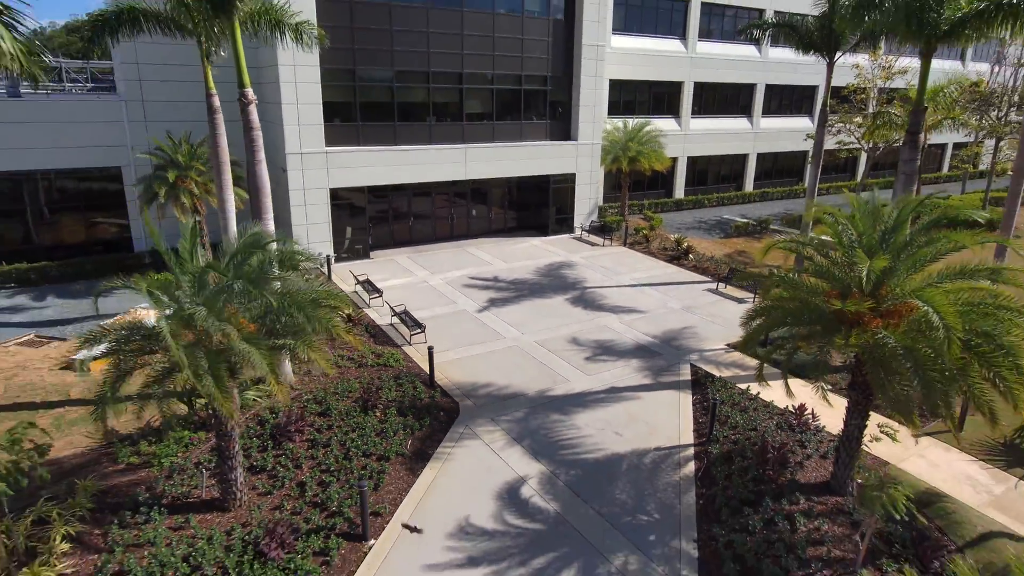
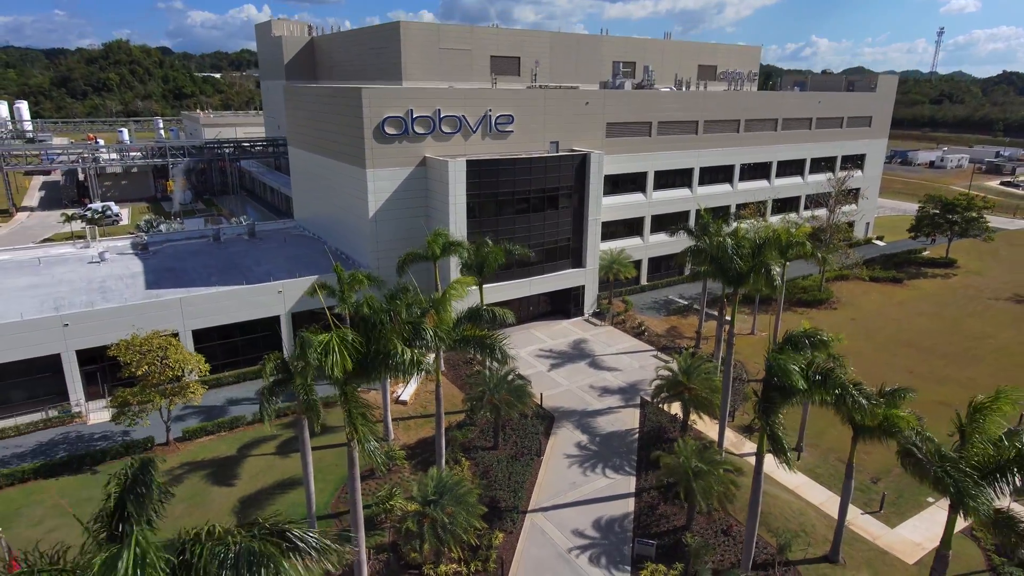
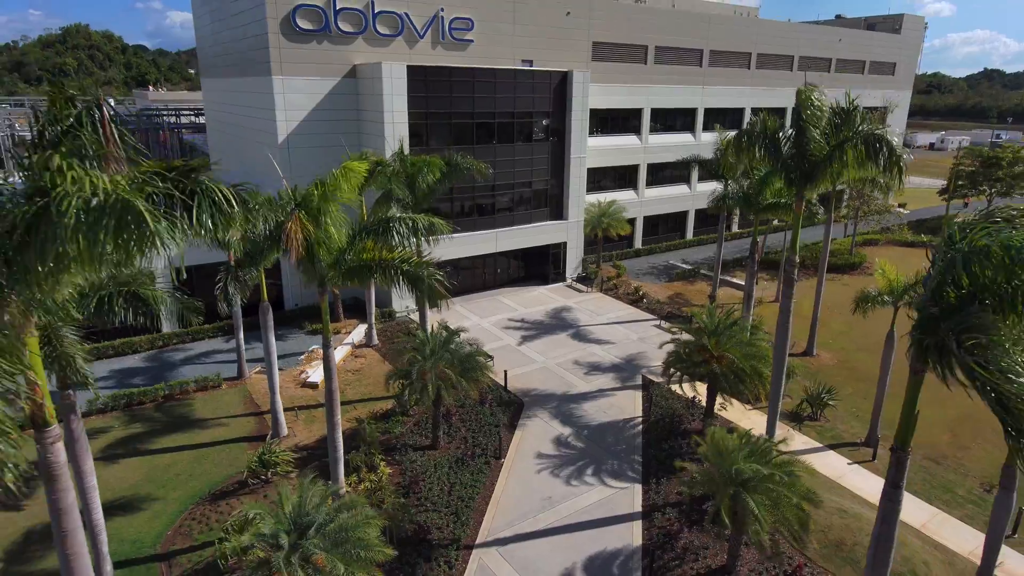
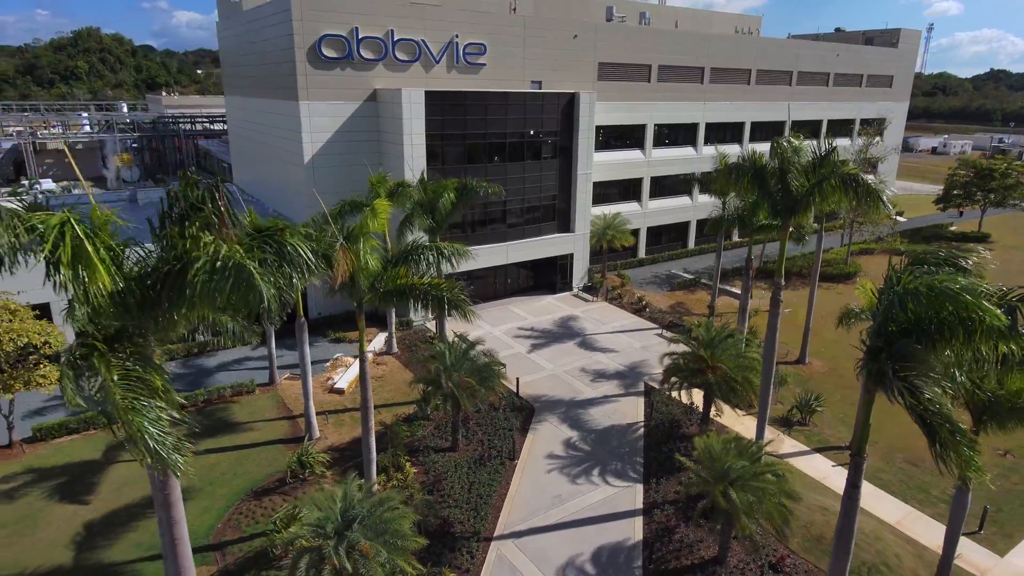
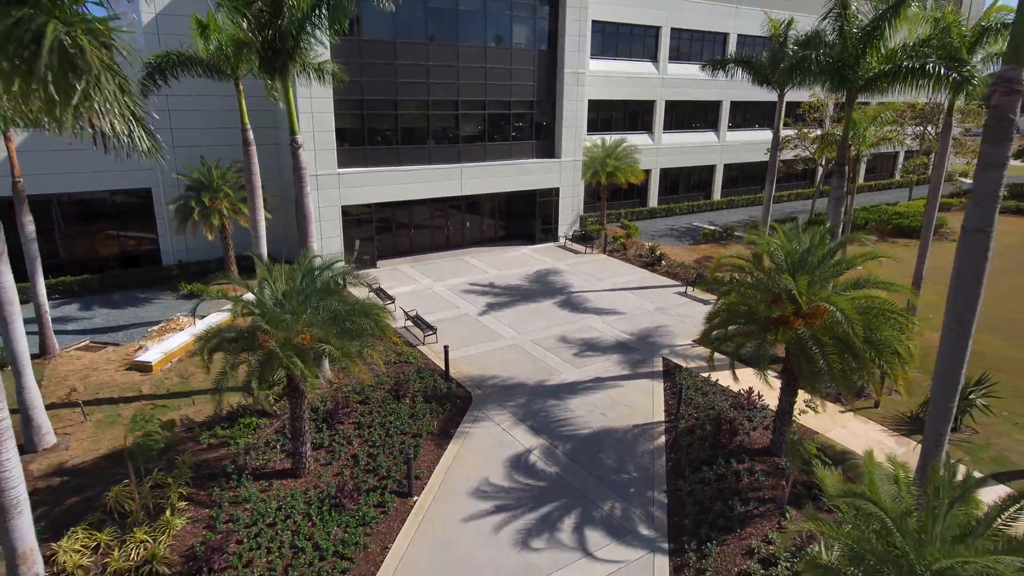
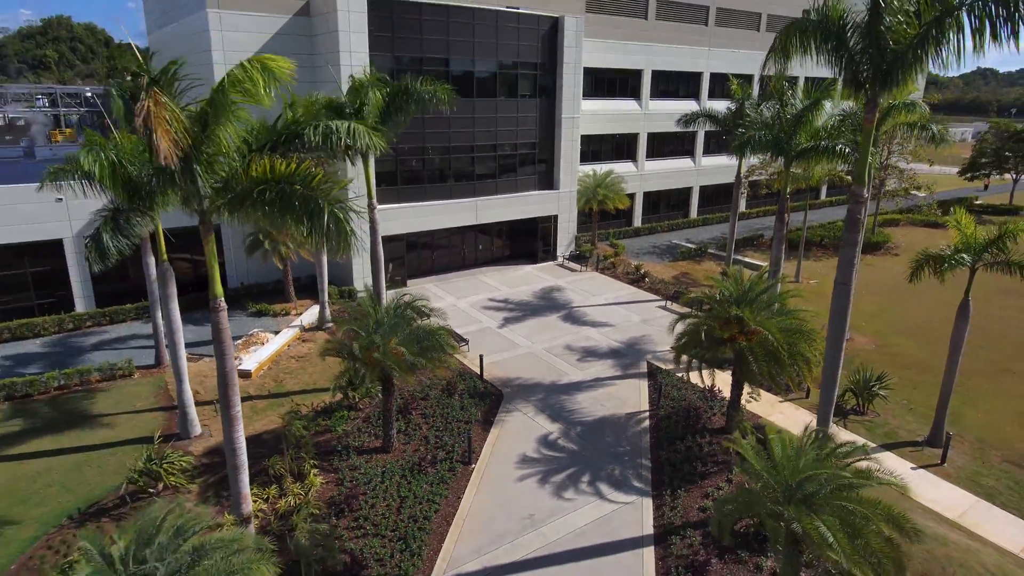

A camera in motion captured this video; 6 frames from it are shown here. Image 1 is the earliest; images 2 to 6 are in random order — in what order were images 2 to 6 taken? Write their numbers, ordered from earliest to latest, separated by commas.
5, 6, 3, 4, 2
